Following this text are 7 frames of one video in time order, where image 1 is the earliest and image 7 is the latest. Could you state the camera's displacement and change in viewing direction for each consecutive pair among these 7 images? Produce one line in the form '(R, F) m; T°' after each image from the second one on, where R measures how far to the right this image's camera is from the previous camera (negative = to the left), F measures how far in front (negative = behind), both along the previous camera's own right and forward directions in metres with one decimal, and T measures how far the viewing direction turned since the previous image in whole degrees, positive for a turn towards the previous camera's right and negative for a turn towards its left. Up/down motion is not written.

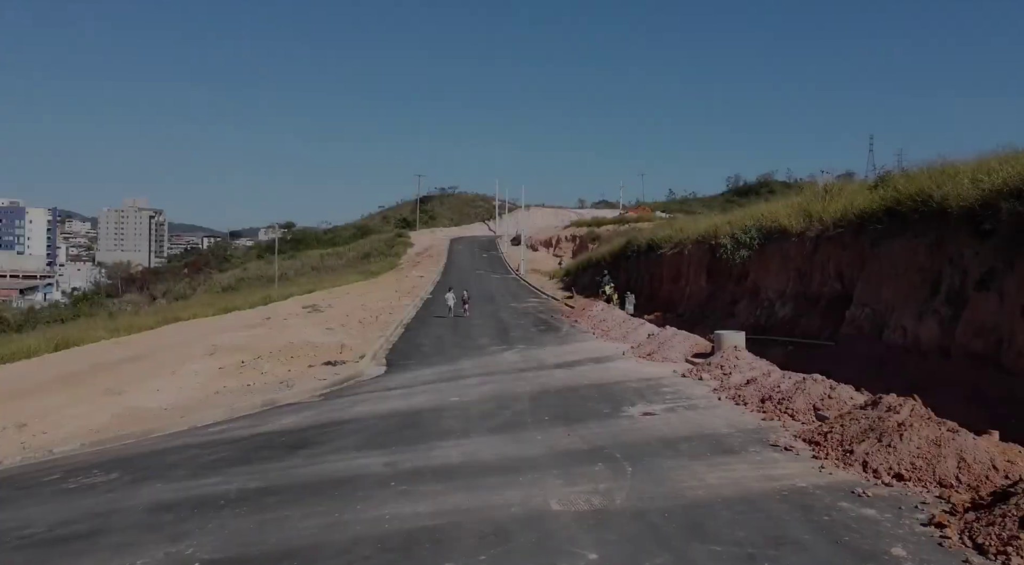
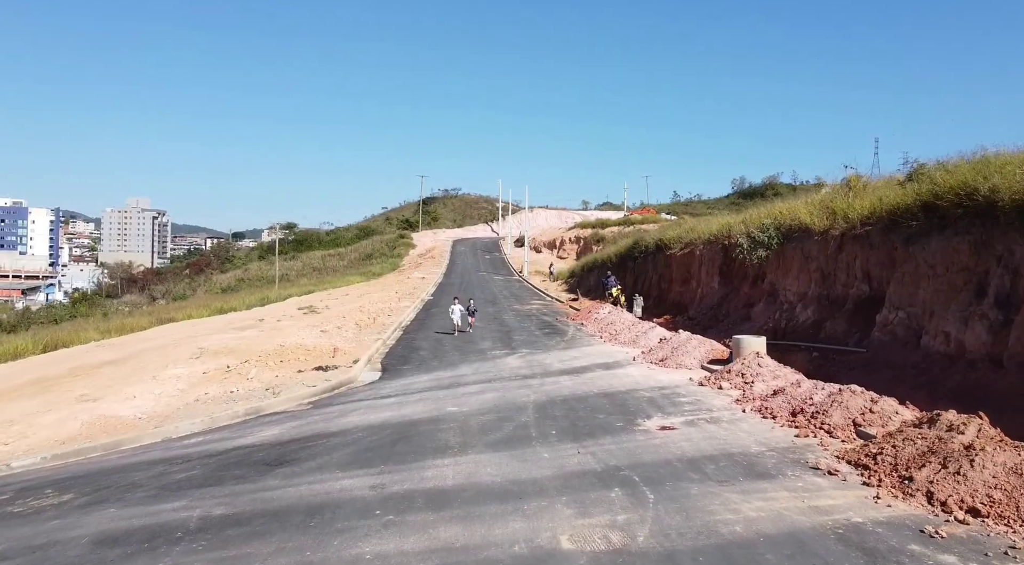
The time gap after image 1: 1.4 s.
(0.0, +1.1) m; 0°
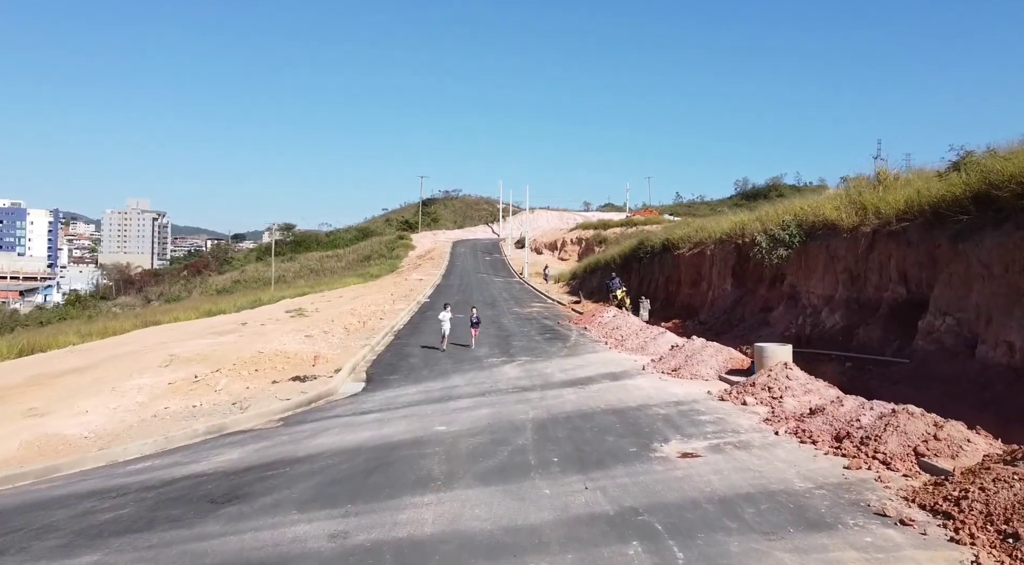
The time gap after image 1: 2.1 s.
(+0.1, +1.5) m; 0°
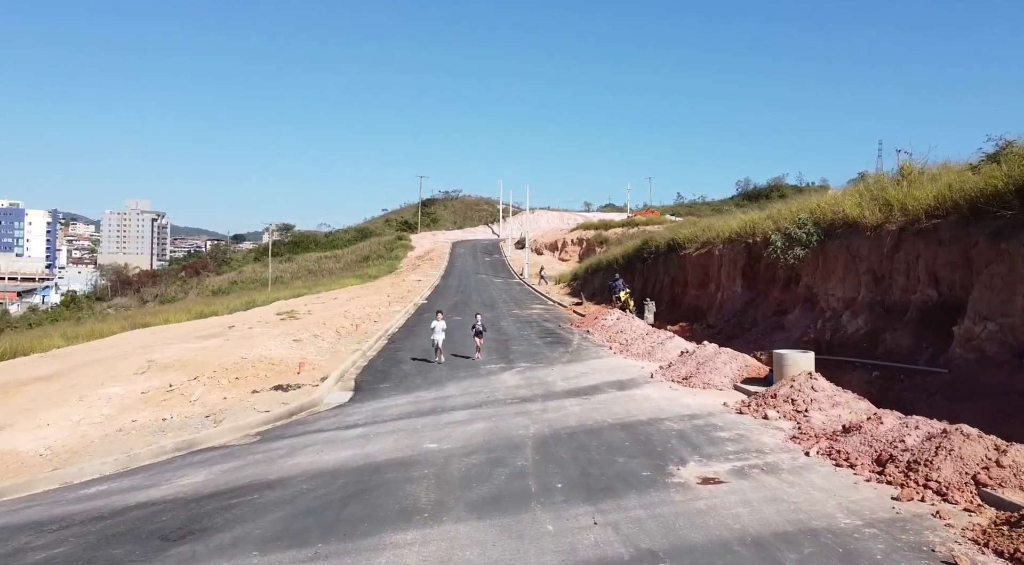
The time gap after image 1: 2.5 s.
(0.0, +1.0) m; 0°
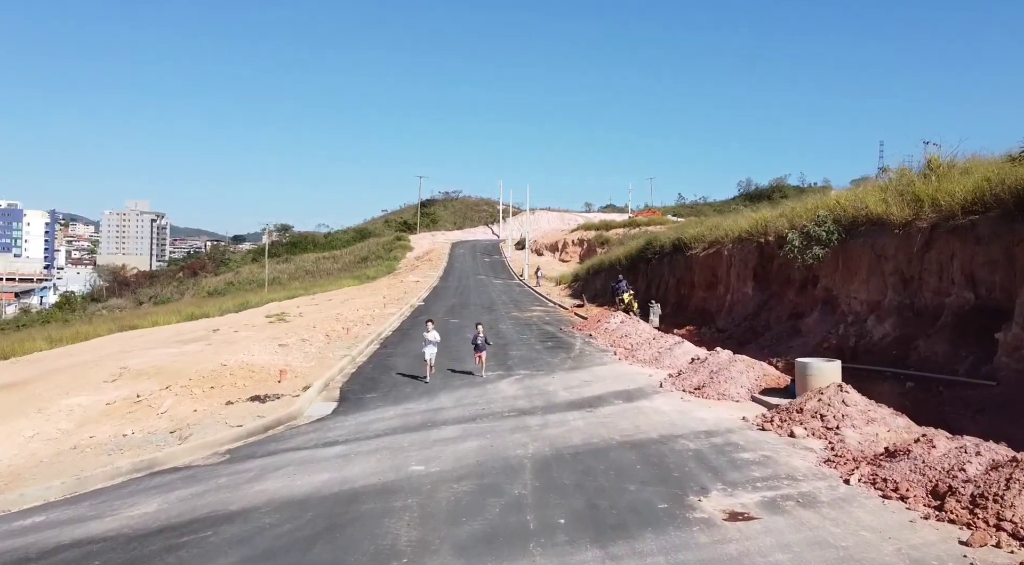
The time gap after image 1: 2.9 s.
(0.0, +1.1) m; 0°
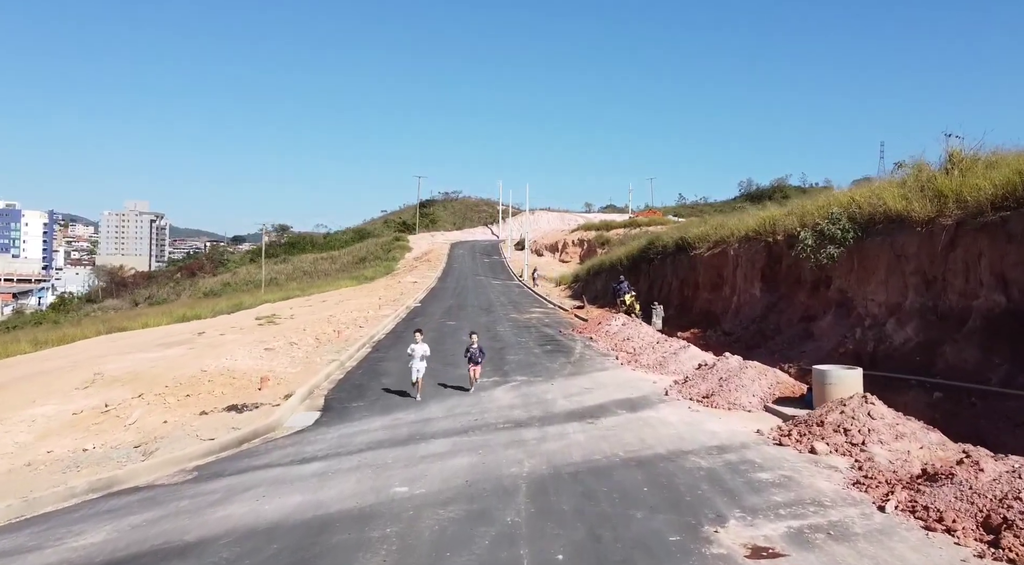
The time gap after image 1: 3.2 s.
(+0.1, +0.8) m; 0°
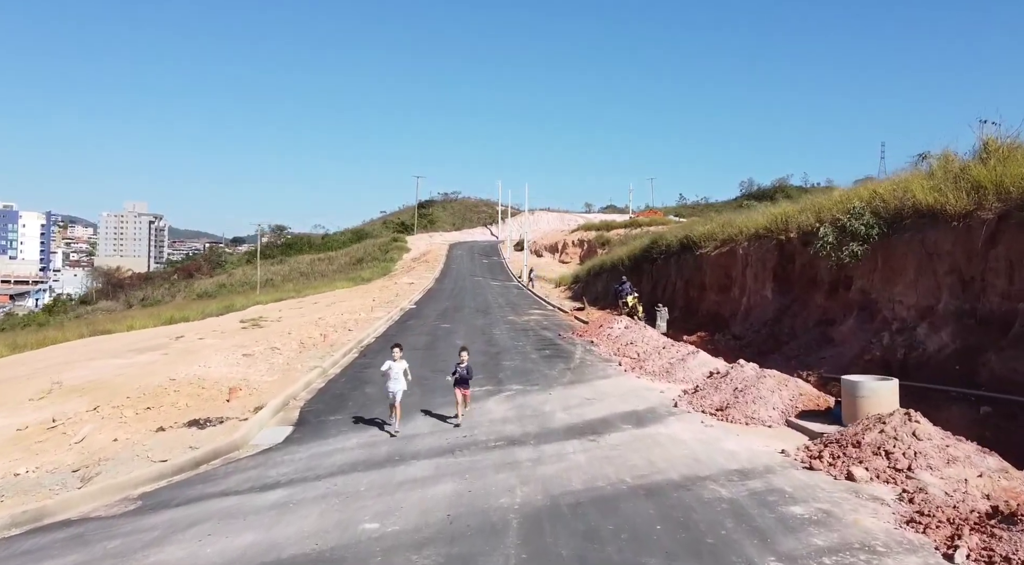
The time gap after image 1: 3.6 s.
(+0.1, +1.2) m; 0°
